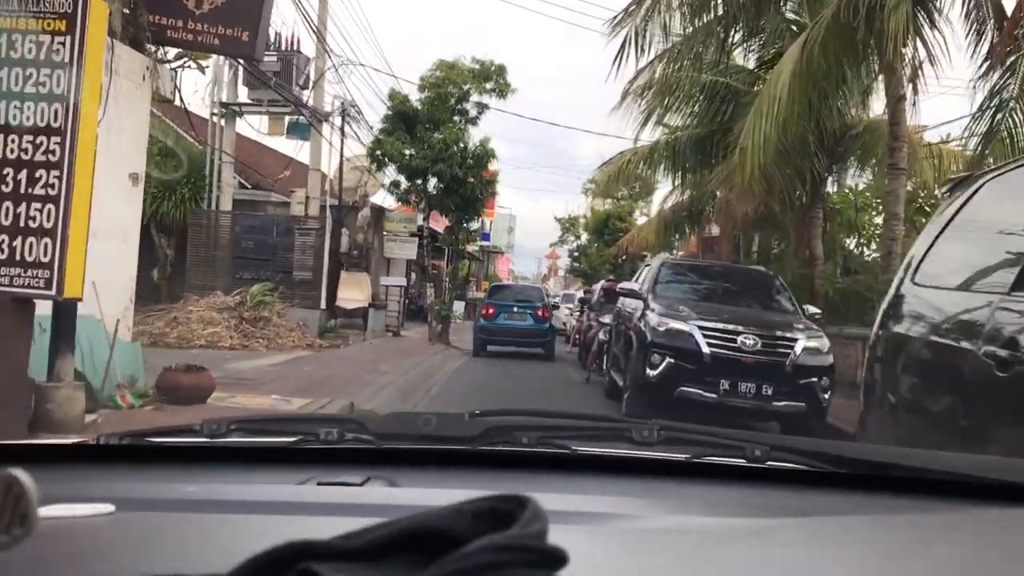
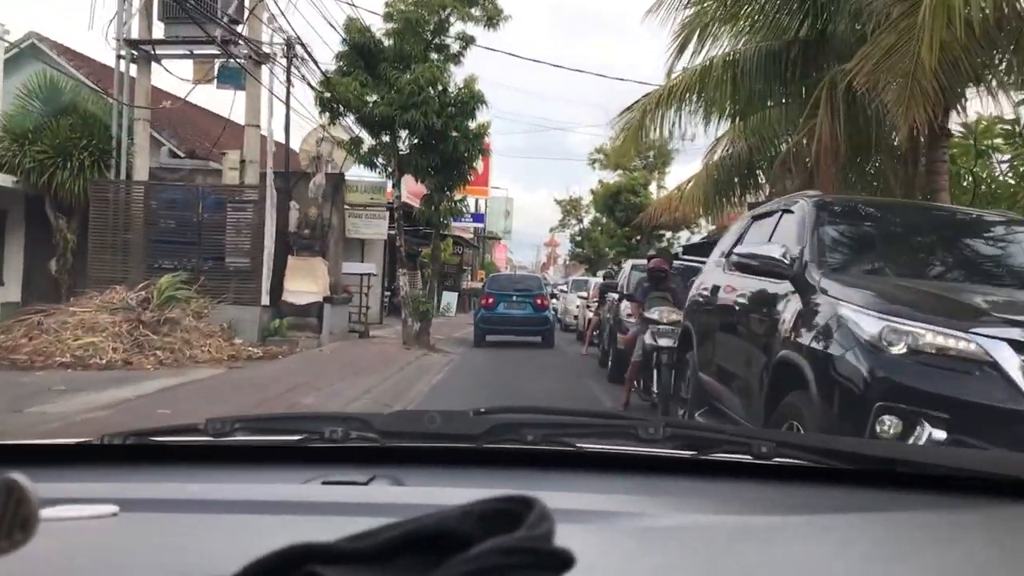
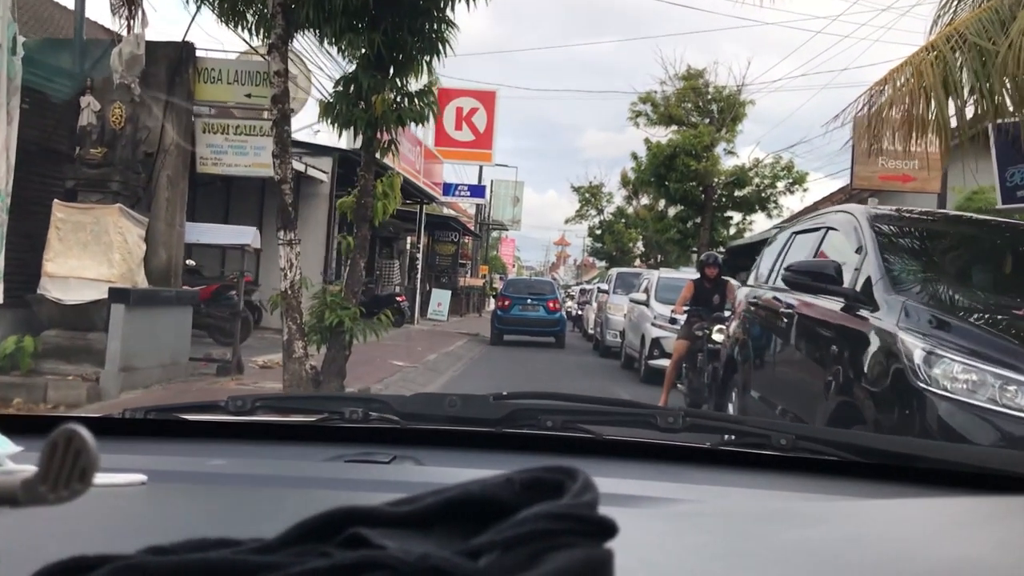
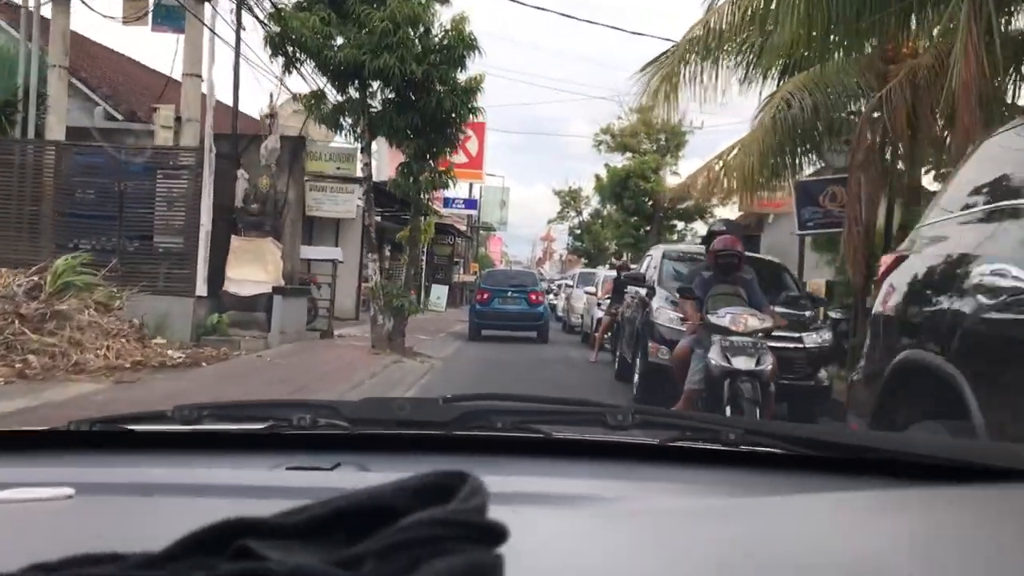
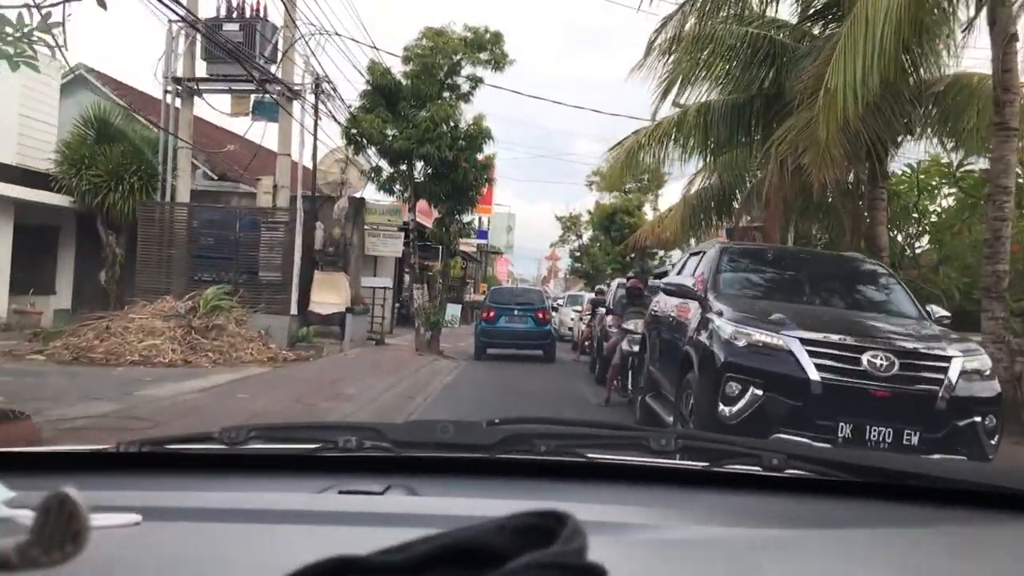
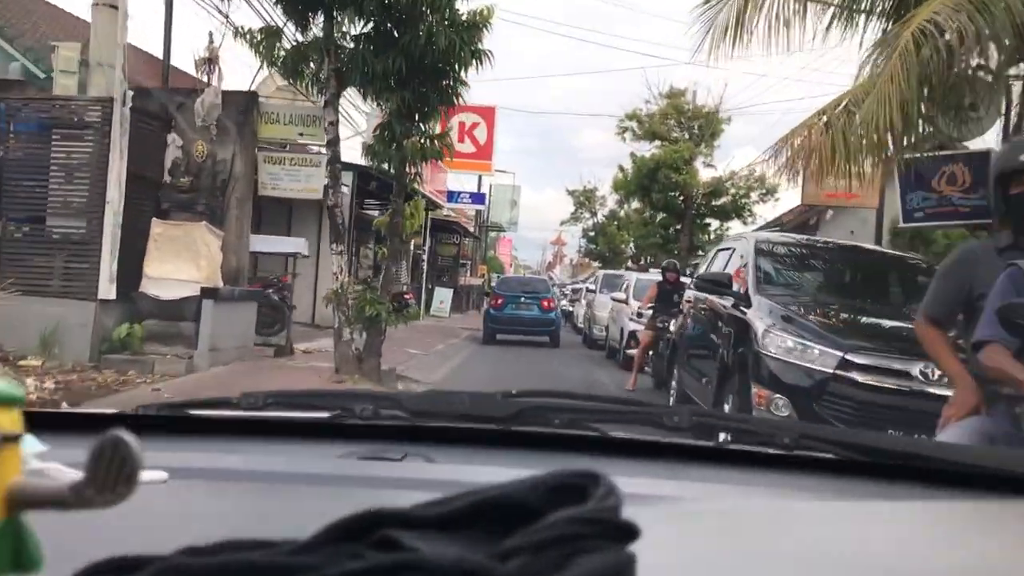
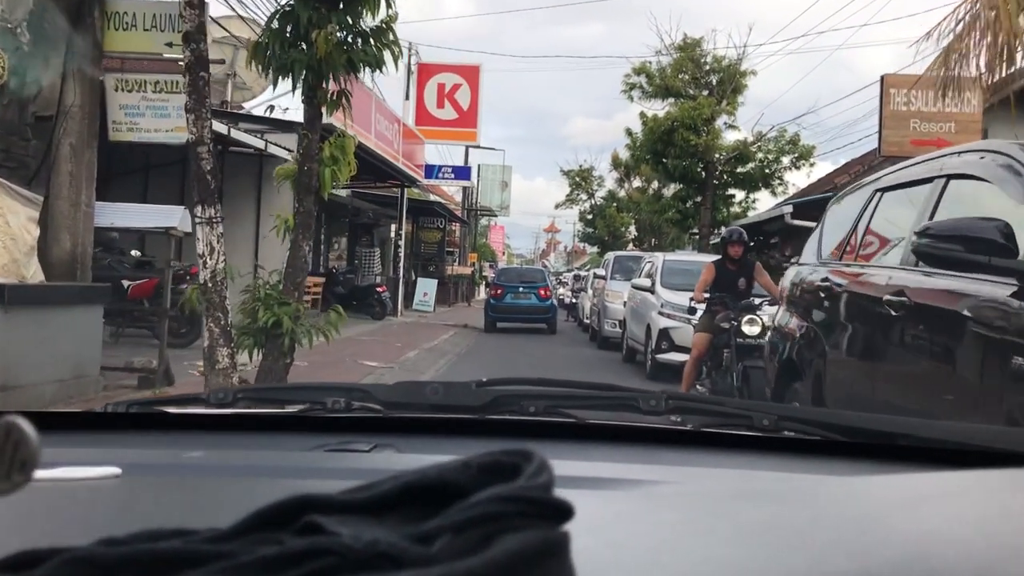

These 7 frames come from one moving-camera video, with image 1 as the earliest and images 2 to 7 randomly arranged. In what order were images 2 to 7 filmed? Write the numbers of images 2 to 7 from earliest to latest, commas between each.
5, 2, 4, 6, 3, 7
